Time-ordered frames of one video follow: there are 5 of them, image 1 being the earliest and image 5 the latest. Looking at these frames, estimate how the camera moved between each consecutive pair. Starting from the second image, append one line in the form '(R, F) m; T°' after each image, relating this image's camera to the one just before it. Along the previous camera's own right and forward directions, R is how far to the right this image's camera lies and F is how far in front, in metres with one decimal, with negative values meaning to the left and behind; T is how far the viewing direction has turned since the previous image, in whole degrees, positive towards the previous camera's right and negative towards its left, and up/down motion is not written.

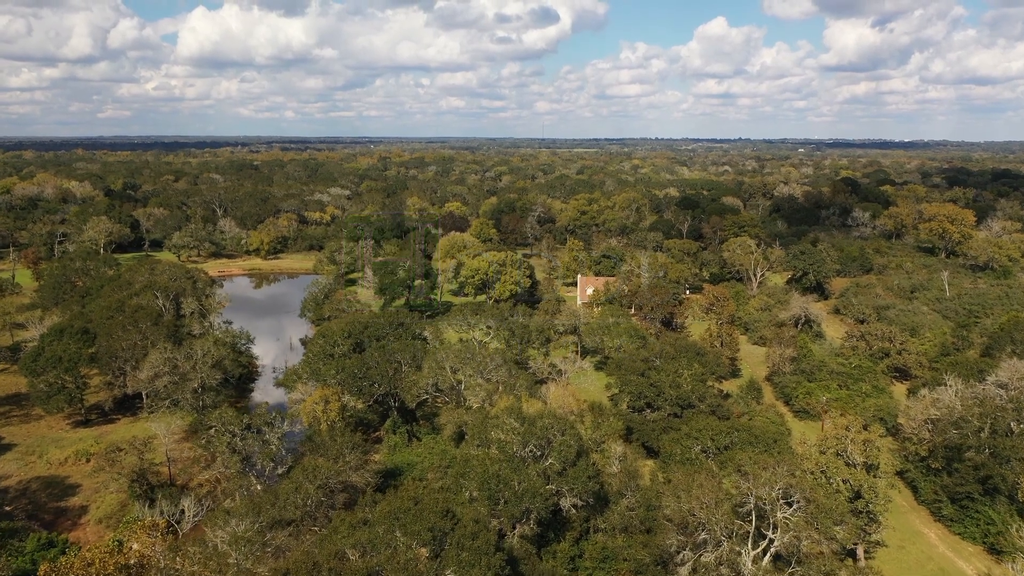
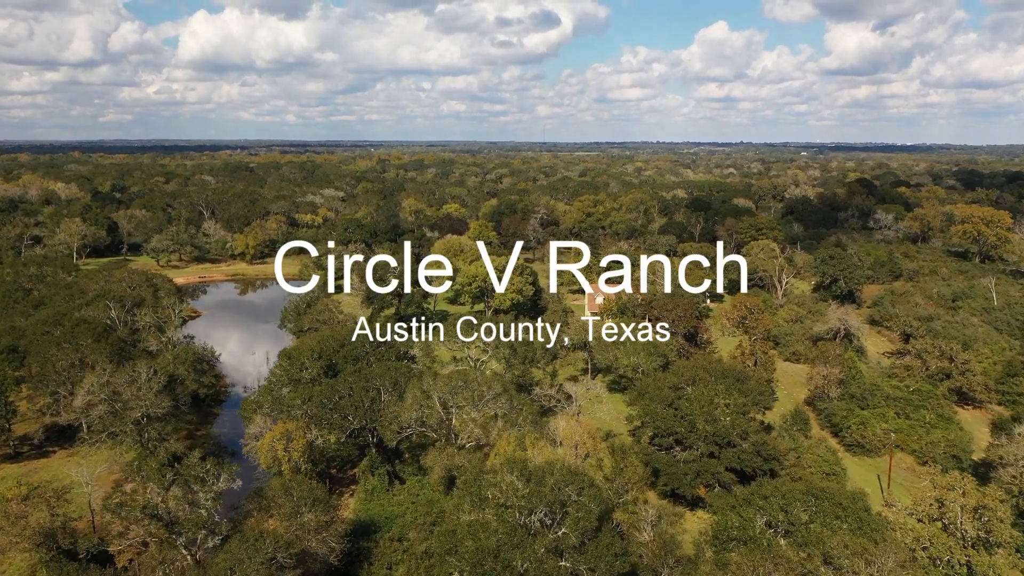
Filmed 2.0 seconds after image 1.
(0.0, +5.0) m; 0°
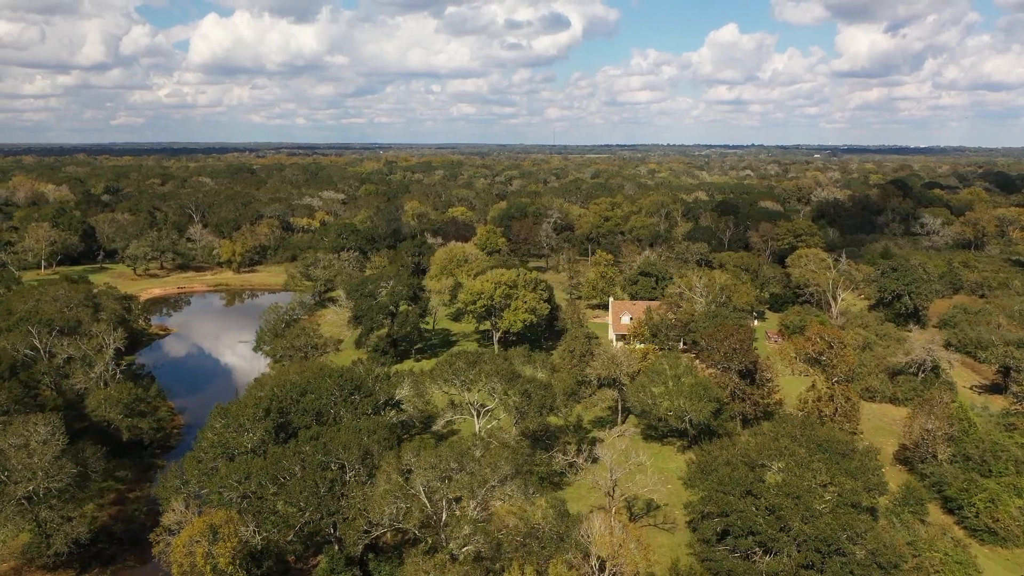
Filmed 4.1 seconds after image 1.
(-0.1, +6.9) m; -1°
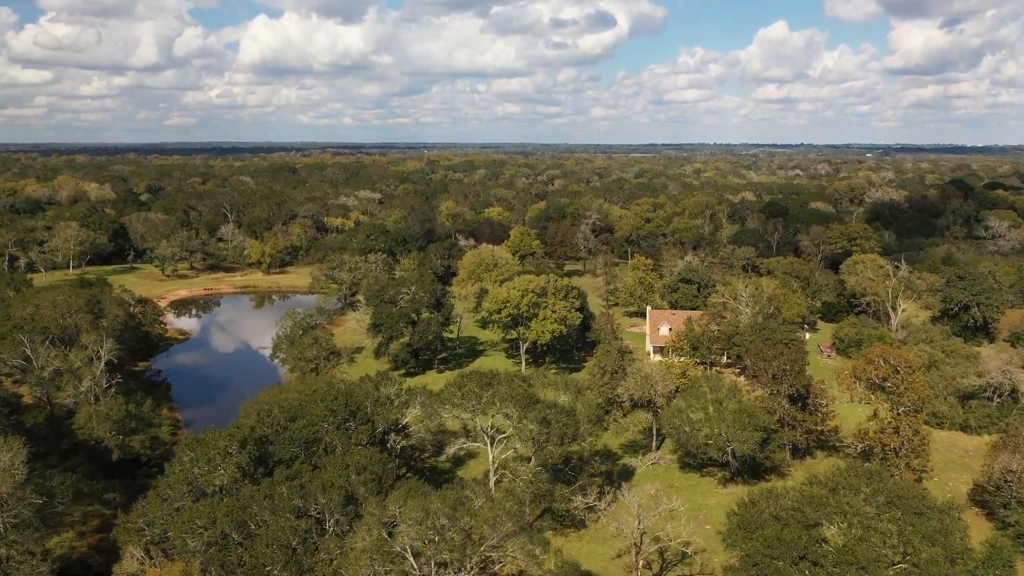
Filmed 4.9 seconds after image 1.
(+0.6, +2.8) m; -3°
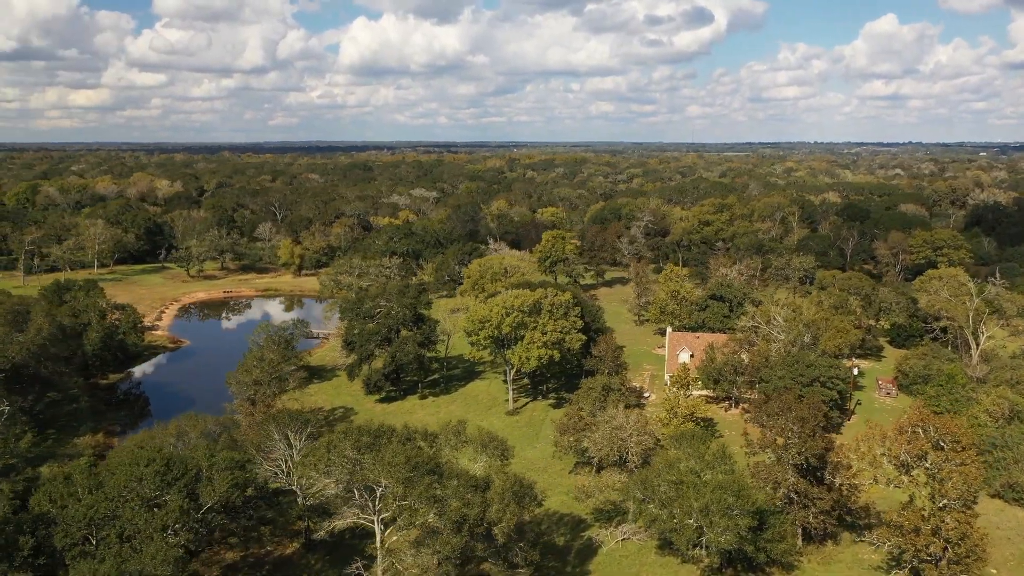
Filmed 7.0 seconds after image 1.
(+3.9, +5.6) m; -6°
